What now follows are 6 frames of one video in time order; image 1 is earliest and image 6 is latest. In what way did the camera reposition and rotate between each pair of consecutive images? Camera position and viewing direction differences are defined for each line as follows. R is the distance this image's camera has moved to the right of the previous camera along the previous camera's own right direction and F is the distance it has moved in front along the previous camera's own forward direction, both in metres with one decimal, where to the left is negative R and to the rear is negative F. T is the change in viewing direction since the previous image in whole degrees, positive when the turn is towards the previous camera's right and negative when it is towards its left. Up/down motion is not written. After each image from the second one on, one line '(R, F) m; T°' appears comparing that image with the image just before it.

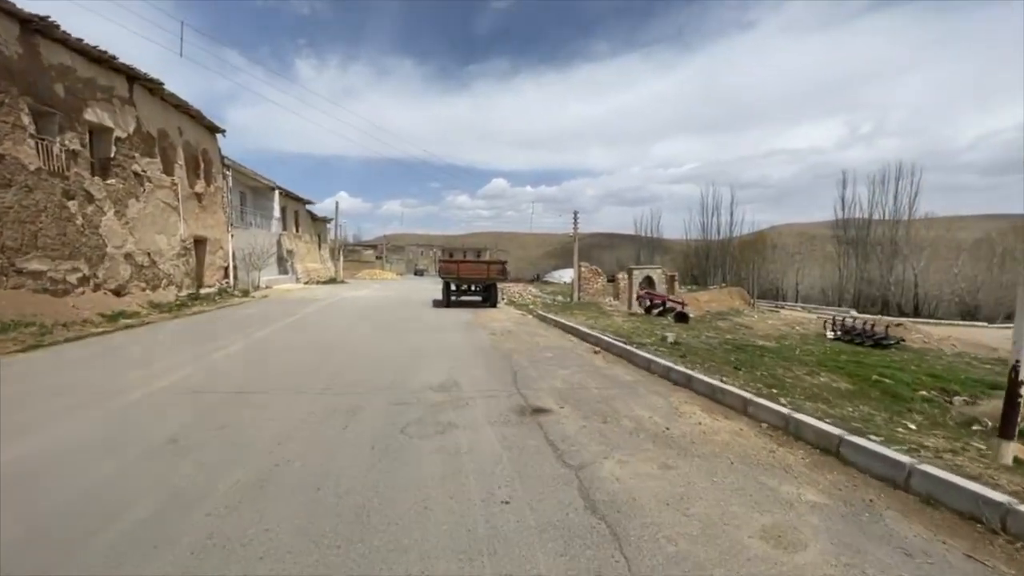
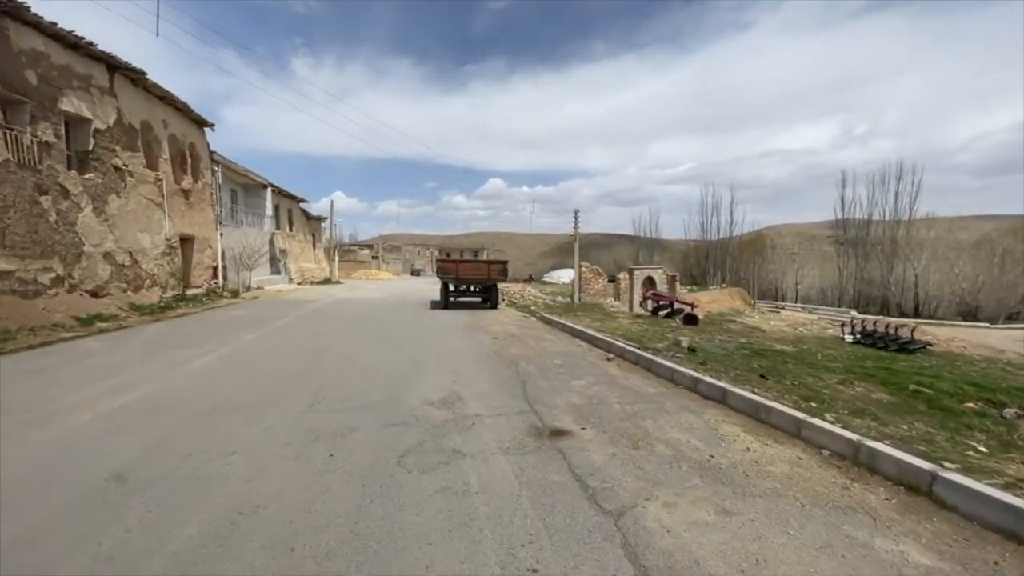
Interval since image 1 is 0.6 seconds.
(-0.2, +0.8) m; 0°
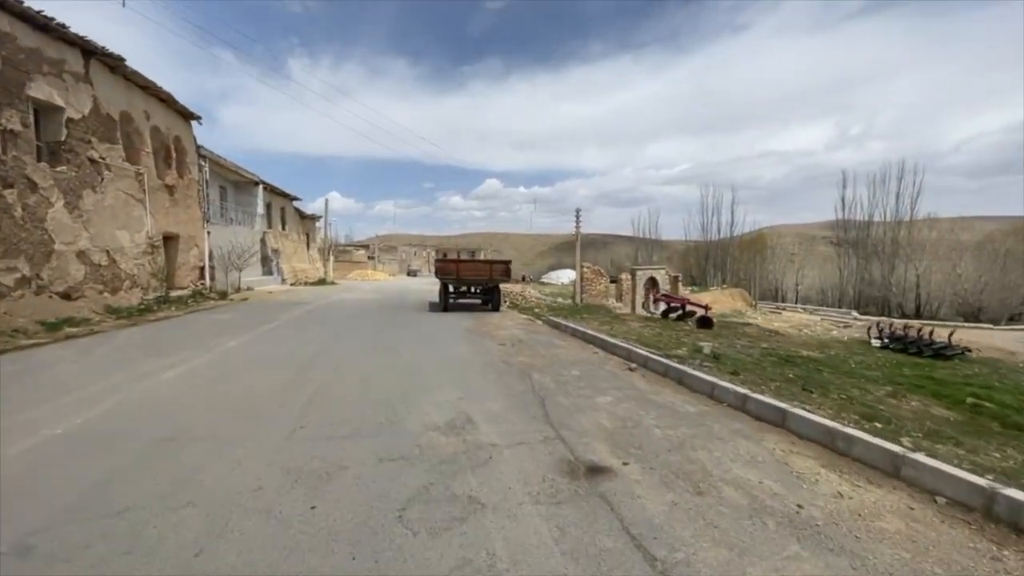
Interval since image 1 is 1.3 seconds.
(-0.3, +0.9) m; 0°
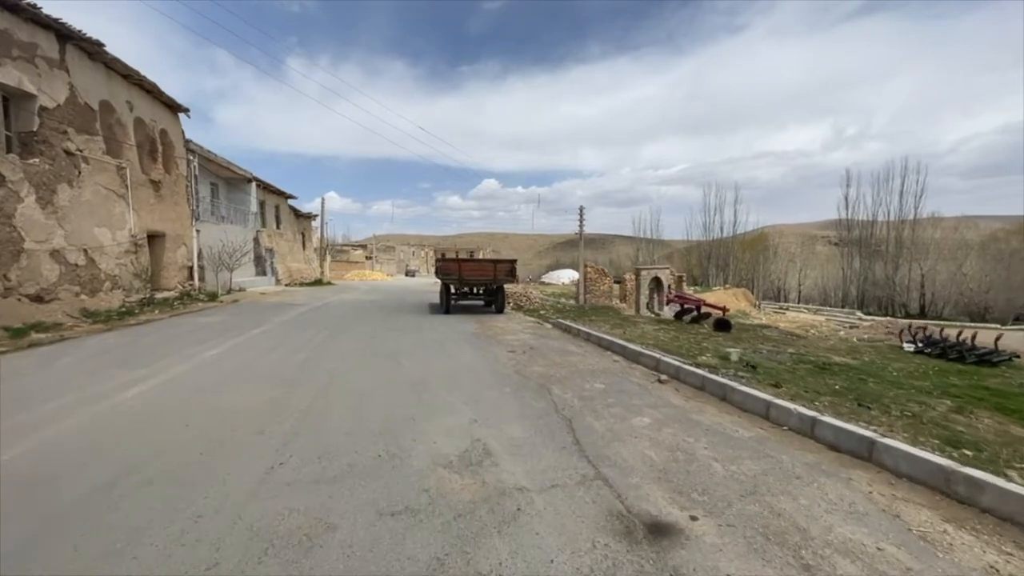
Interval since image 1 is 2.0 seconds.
(-0.3, +0.9) m; 0°
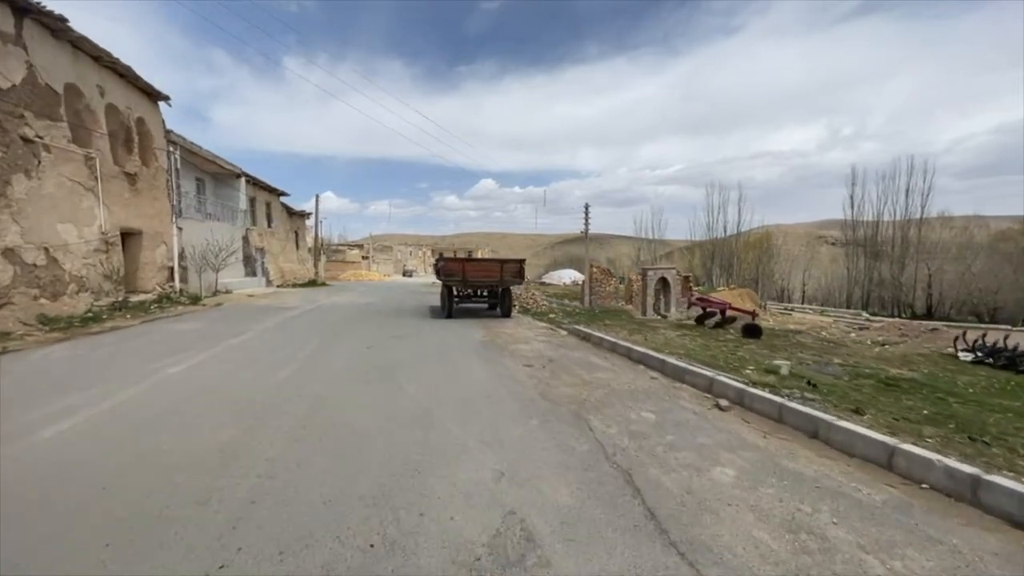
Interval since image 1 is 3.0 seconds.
(-0.4, +1.3) m; 0°
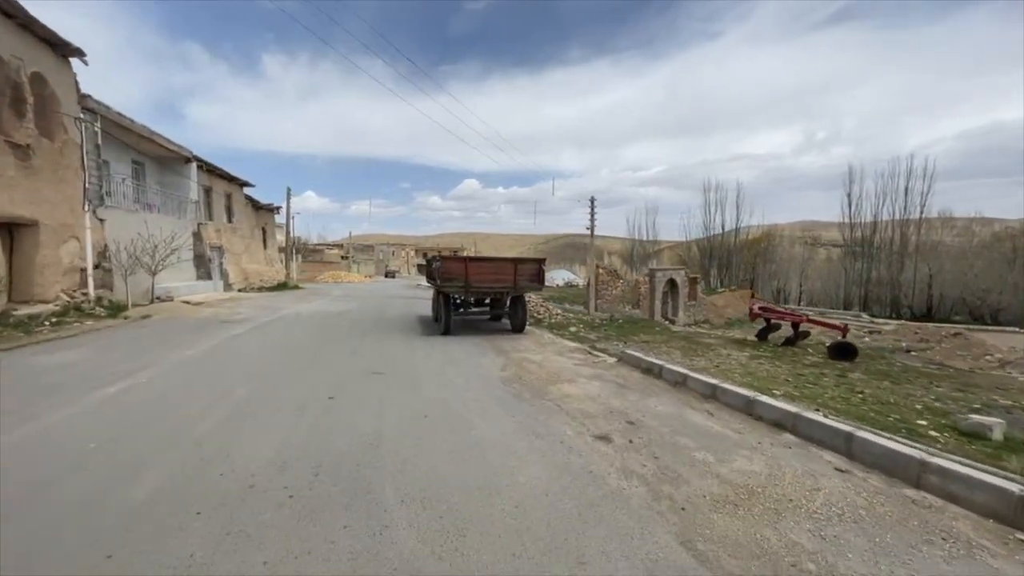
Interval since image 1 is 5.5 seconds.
(-0.9, +3.4) m; +2°
